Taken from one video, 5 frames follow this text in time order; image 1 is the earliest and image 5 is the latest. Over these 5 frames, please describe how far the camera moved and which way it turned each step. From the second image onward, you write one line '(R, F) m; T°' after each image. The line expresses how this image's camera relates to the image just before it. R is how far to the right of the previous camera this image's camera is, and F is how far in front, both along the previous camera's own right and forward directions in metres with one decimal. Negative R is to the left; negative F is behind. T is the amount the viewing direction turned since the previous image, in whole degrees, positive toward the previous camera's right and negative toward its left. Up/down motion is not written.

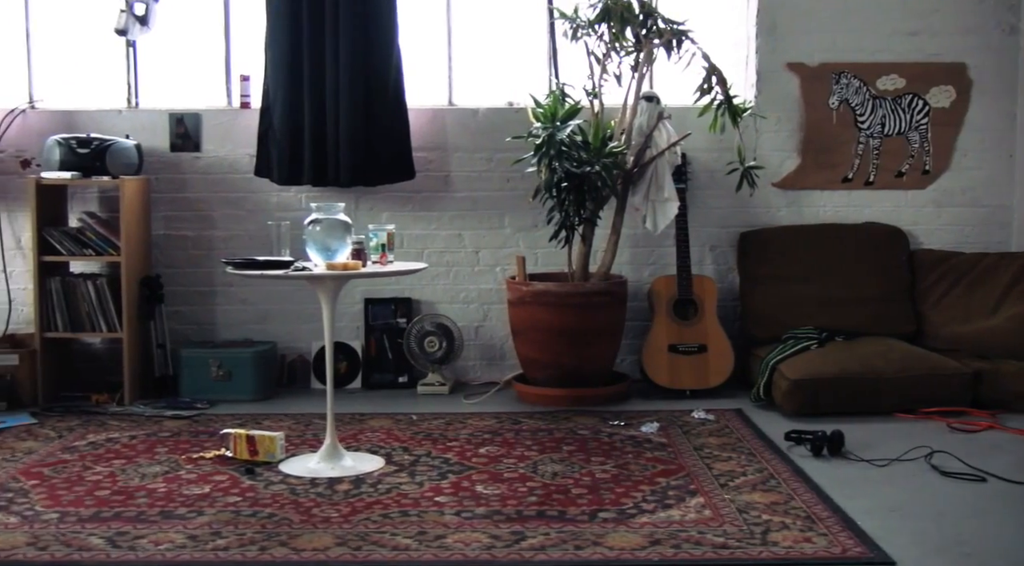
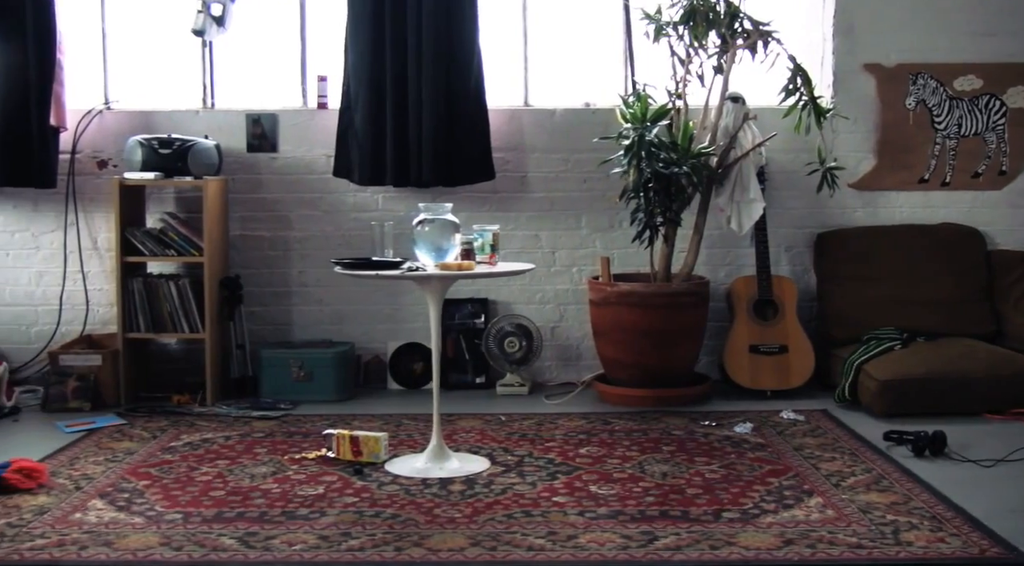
(-0.4, 0.0) m; 0°
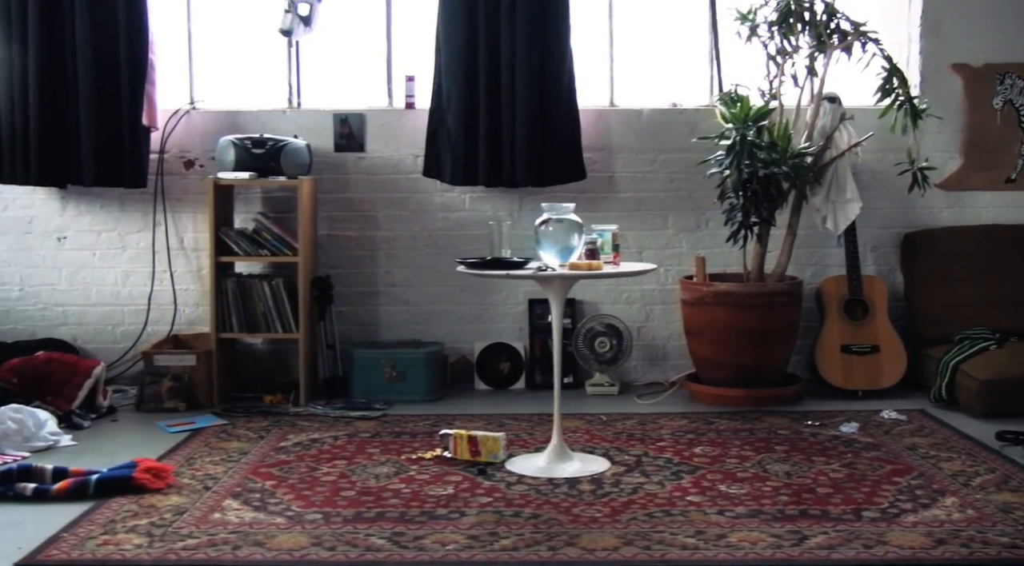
(-0.4, 0.0) m; 0°
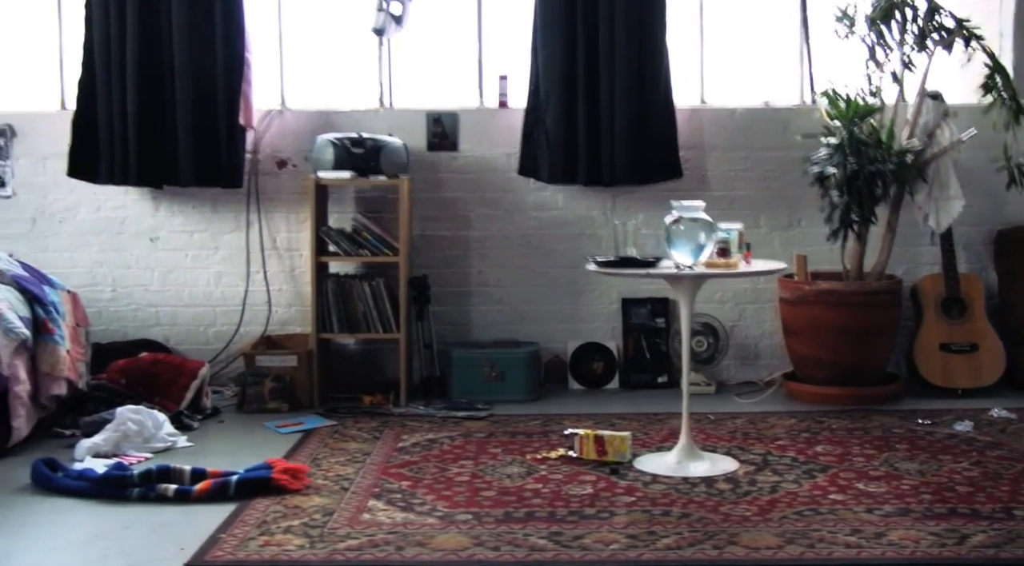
(-0.4, 0.0) m; 0°
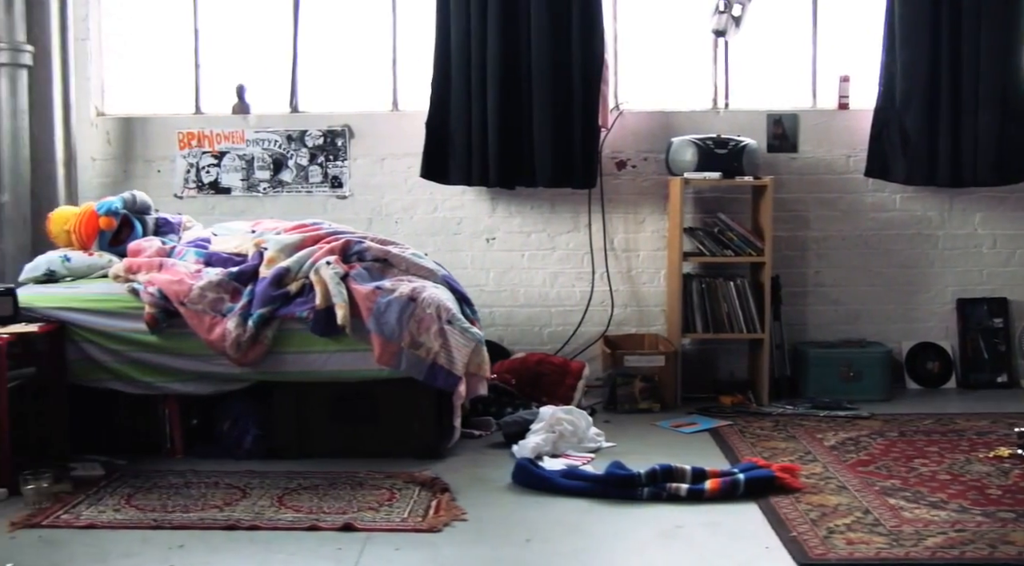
(-1.6, 0.0) m; 0°
